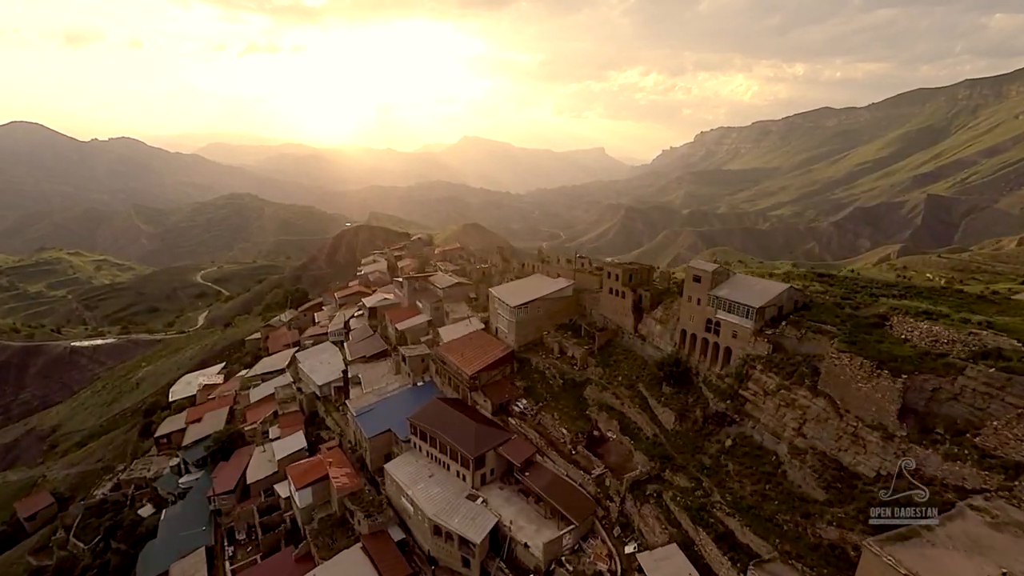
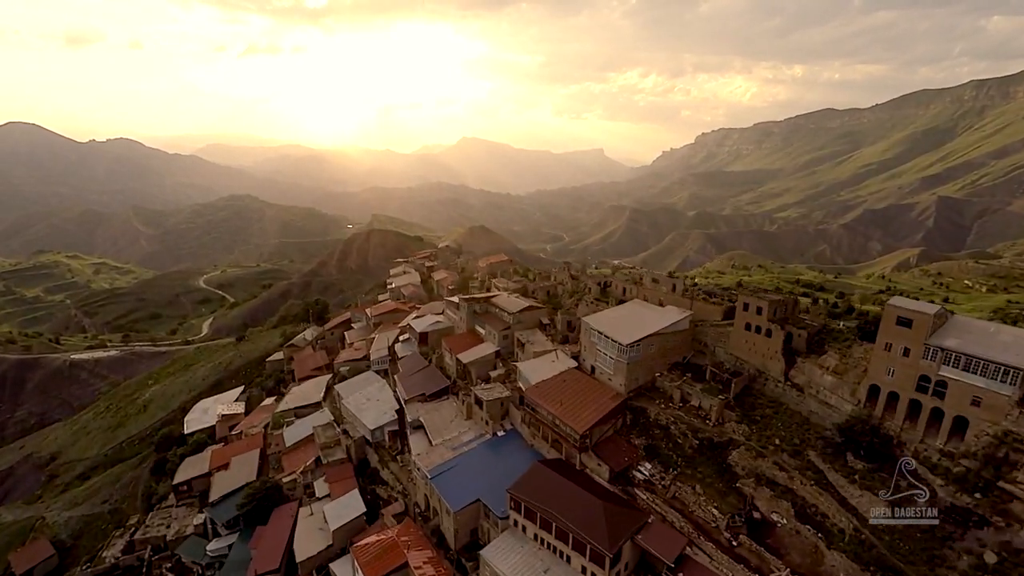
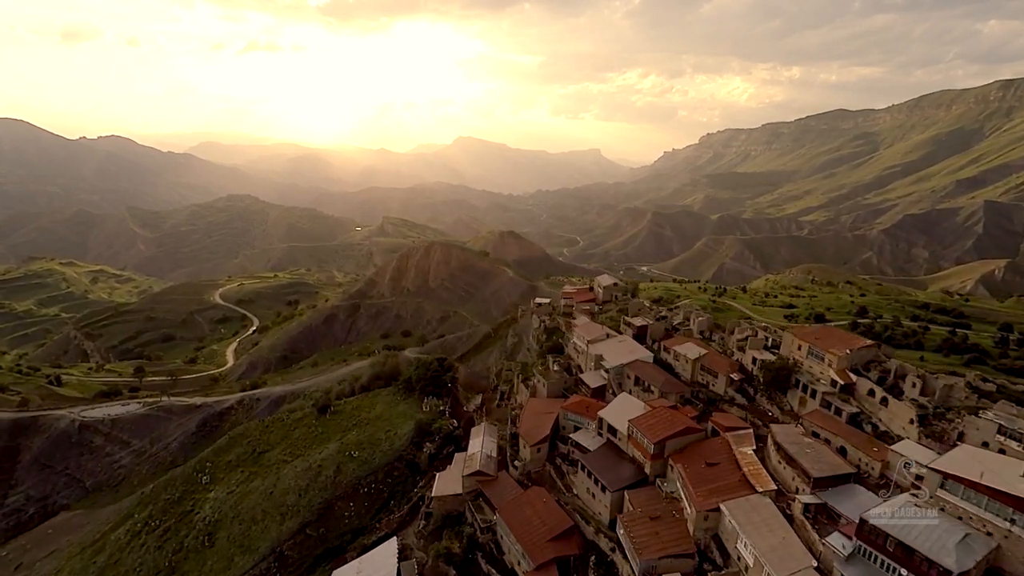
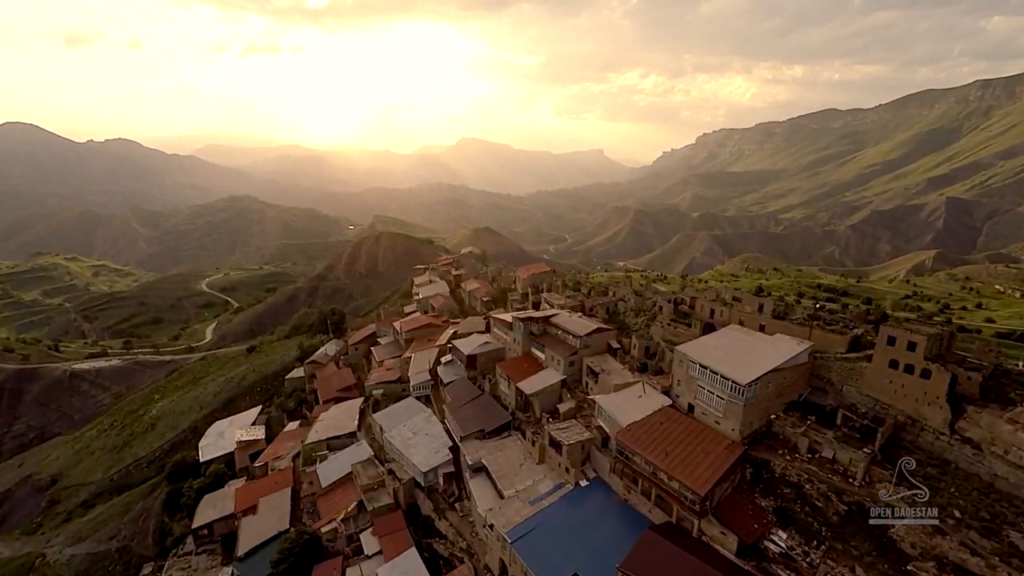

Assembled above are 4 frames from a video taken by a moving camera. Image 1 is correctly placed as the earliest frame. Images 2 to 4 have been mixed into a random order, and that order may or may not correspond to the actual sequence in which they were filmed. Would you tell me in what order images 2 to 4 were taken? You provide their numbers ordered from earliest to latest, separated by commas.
2, 4, 3
